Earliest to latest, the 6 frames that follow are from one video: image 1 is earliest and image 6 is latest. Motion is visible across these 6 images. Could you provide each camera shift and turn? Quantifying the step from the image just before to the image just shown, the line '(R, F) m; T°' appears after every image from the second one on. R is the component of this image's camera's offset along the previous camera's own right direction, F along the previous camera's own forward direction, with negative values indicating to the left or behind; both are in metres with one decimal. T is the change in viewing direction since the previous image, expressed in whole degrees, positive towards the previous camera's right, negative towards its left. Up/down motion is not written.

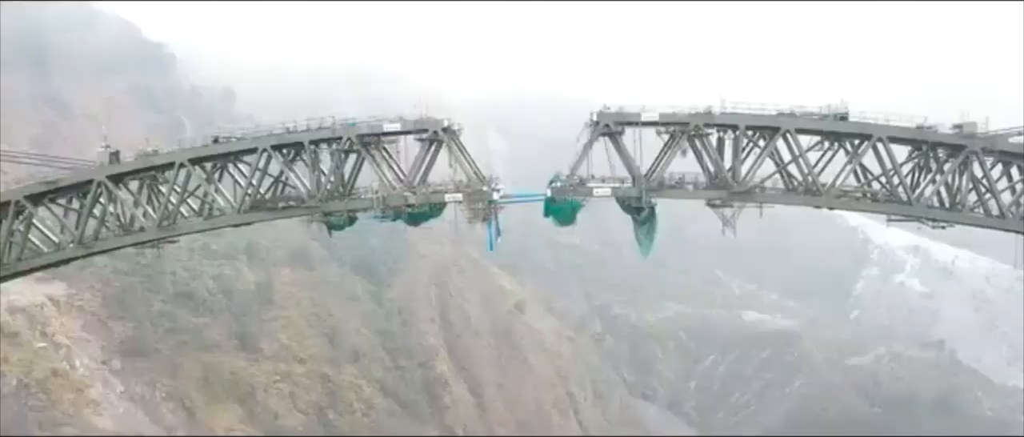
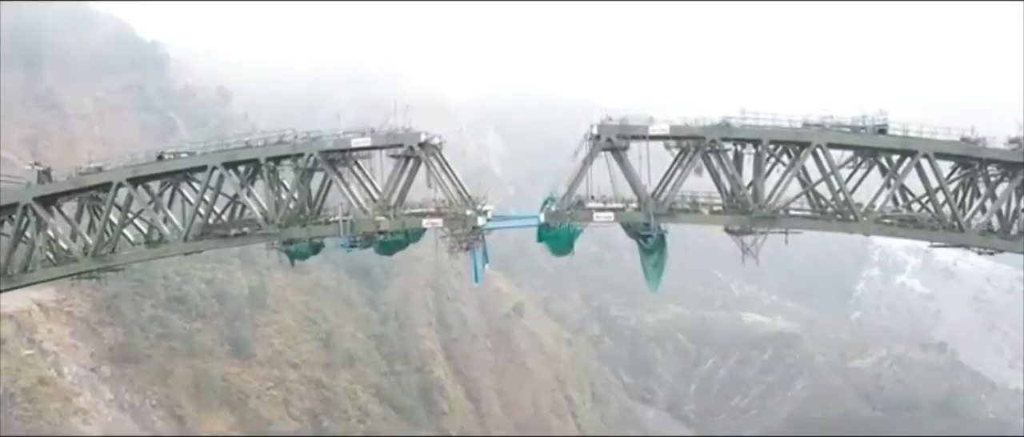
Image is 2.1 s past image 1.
(+0.1, +1.2) m; 0°
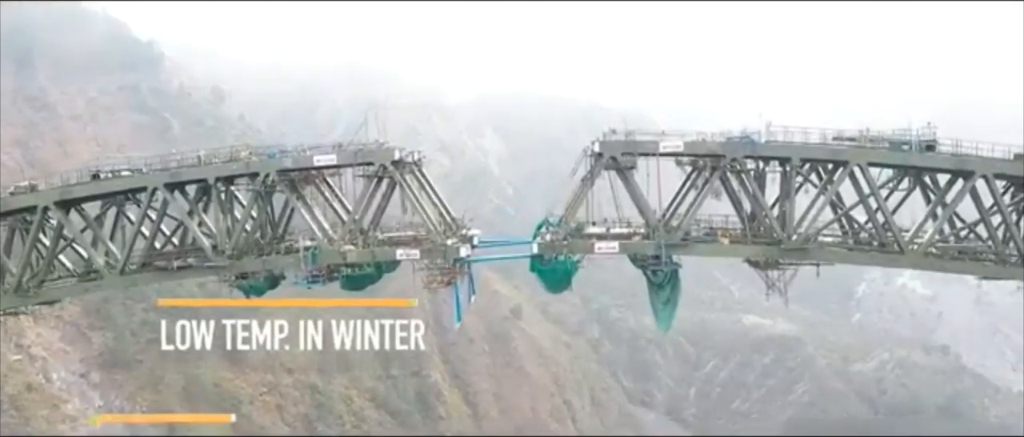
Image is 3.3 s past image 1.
(+0.1, +1.1) m; 0°
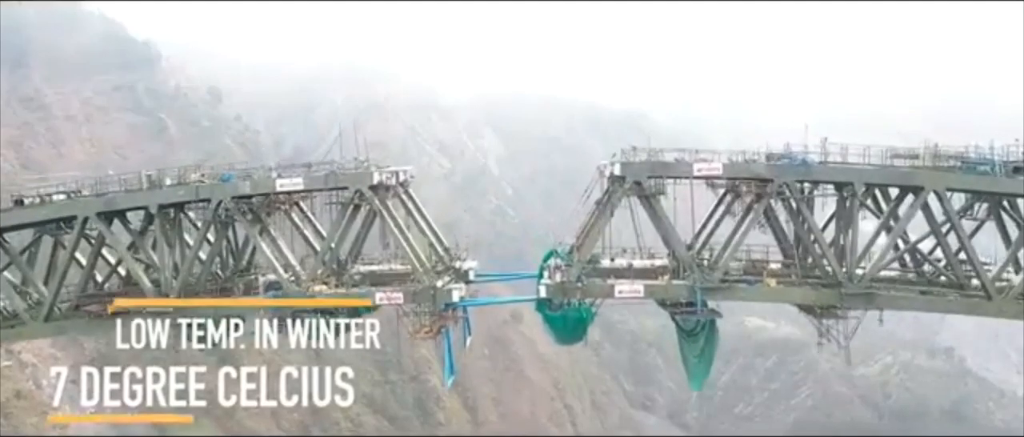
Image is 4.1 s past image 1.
(0.0, +1.1) m; 0°
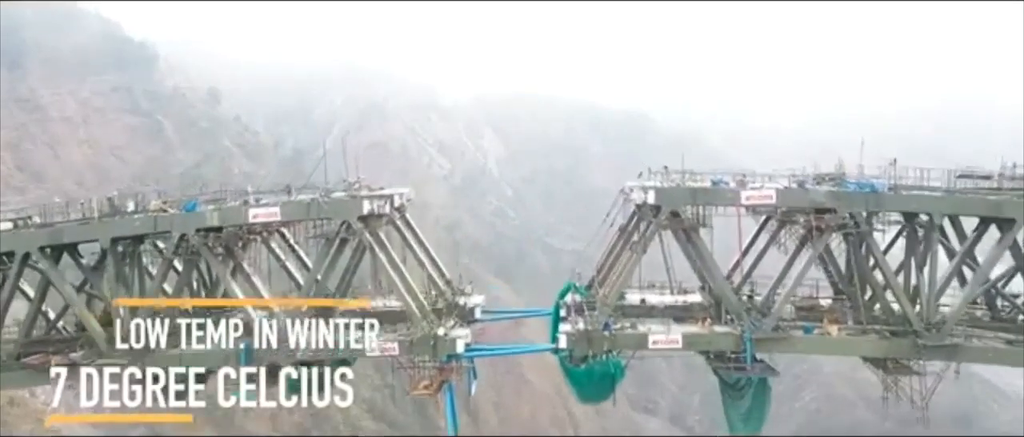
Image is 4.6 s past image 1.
(-0.1, +0.8) m; 0°
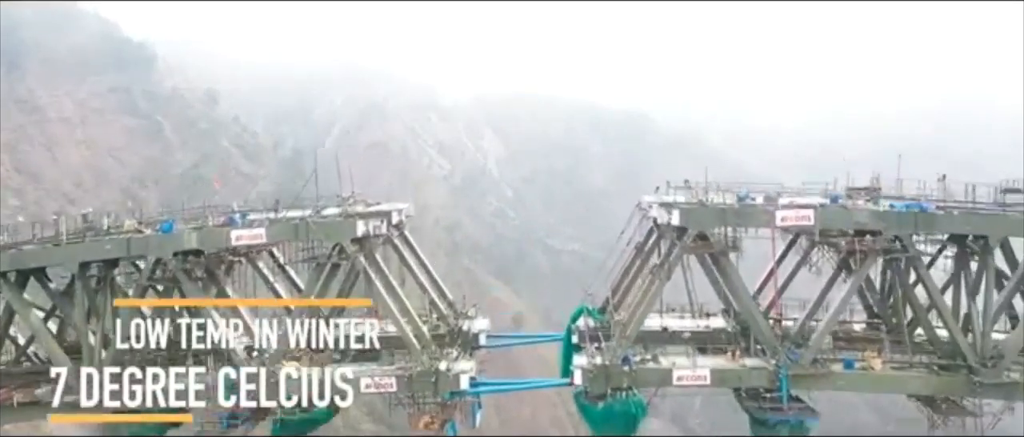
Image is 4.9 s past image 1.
(0.0, +0.4) m; 0°
